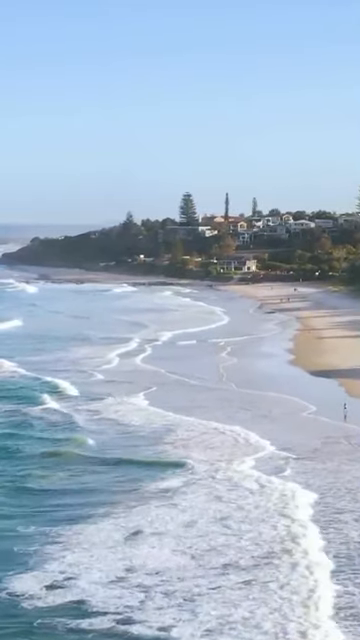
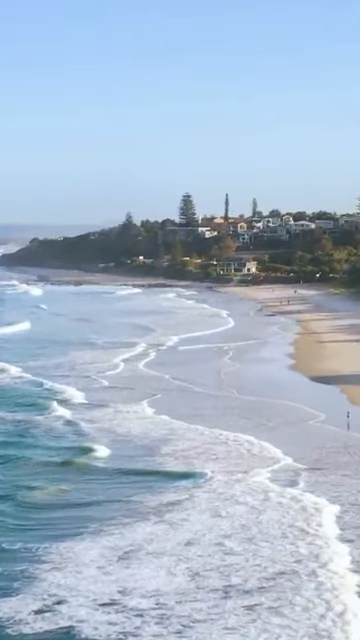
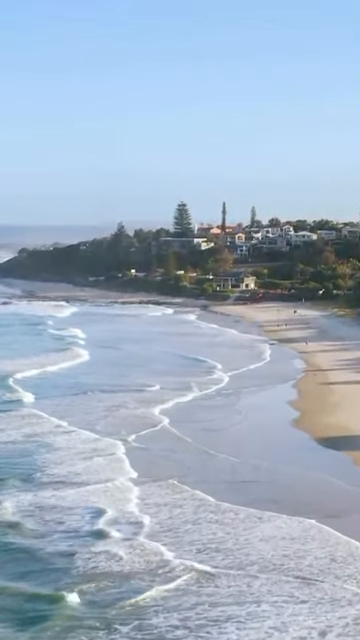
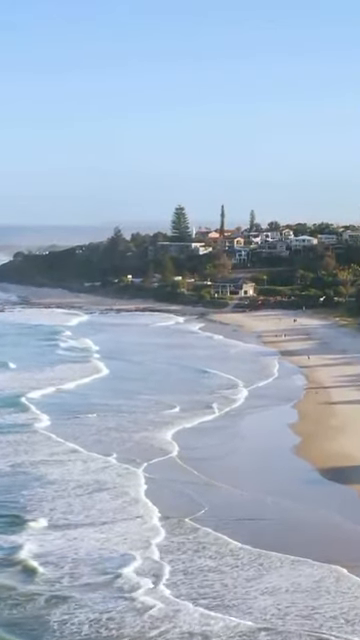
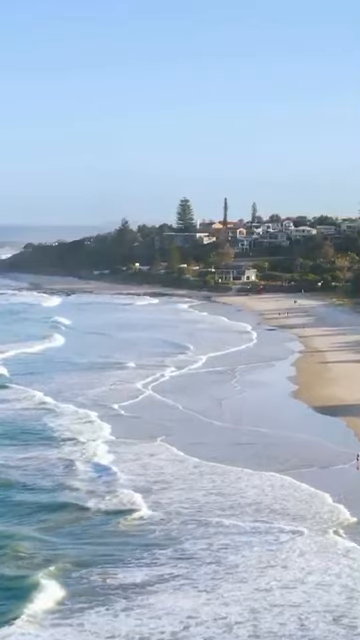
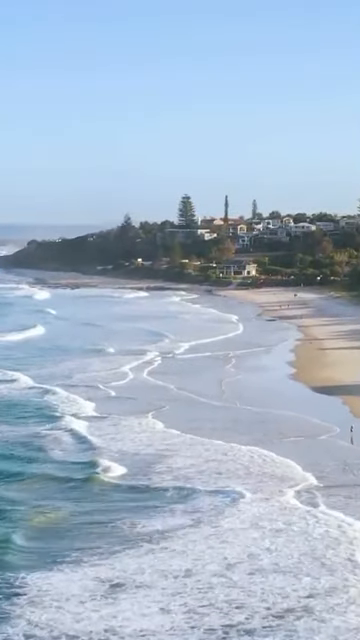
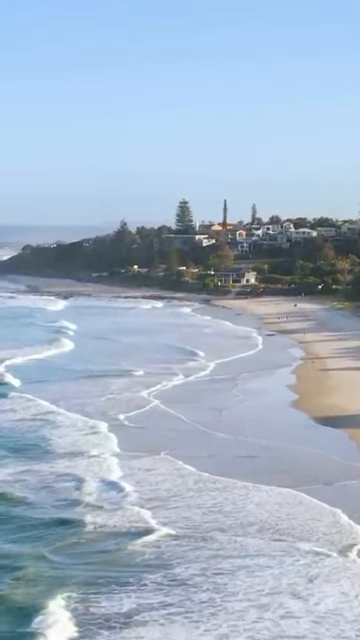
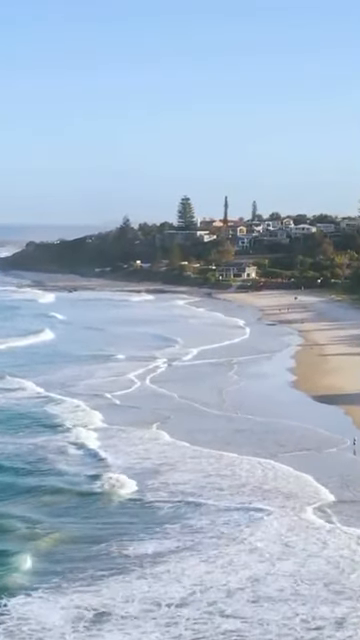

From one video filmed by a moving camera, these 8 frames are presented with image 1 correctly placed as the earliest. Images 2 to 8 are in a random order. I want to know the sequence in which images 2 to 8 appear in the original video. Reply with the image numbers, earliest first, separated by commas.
2, 6, 8, 5, 7, 3, 4
